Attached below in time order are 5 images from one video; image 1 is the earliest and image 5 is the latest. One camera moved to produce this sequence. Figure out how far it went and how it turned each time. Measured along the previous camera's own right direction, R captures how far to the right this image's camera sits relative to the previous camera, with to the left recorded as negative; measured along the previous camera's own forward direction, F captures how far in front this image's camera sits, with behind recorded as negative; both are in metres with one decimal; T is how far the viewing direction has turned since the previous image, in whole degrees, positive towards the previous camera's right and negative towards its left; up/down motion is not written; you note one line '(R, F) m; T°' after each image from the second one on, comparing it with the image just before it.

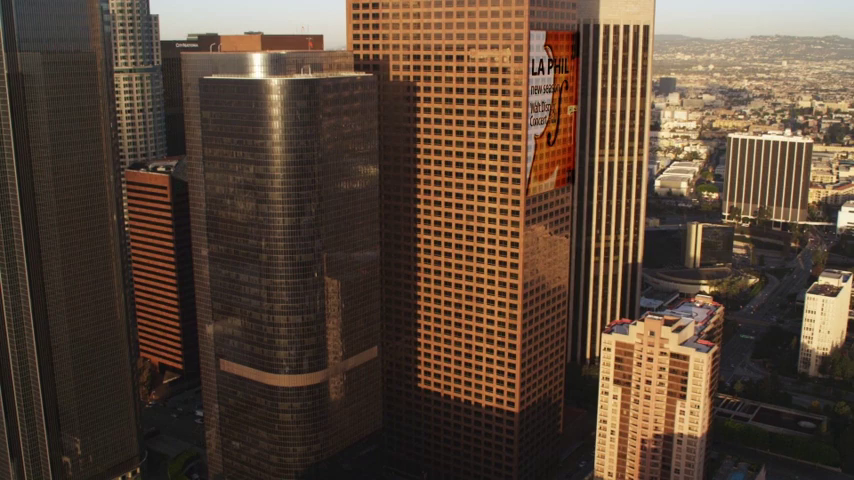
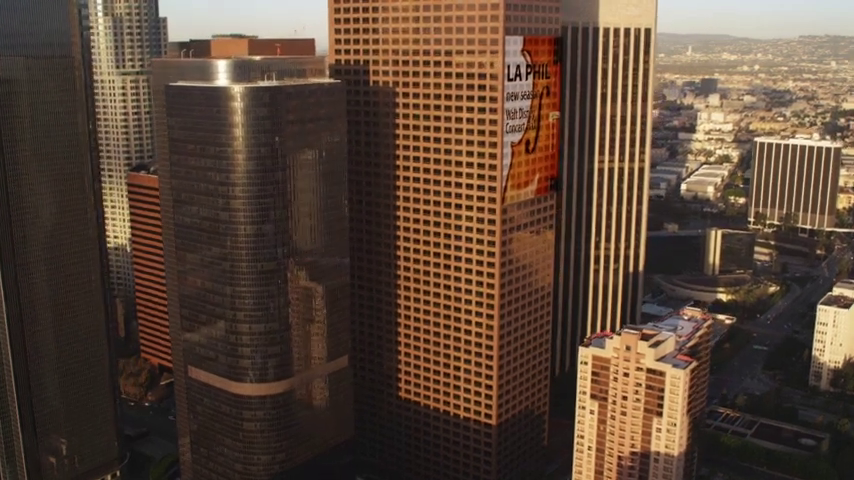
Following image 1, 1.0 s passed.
(+7.4, +2.0) m; -3°
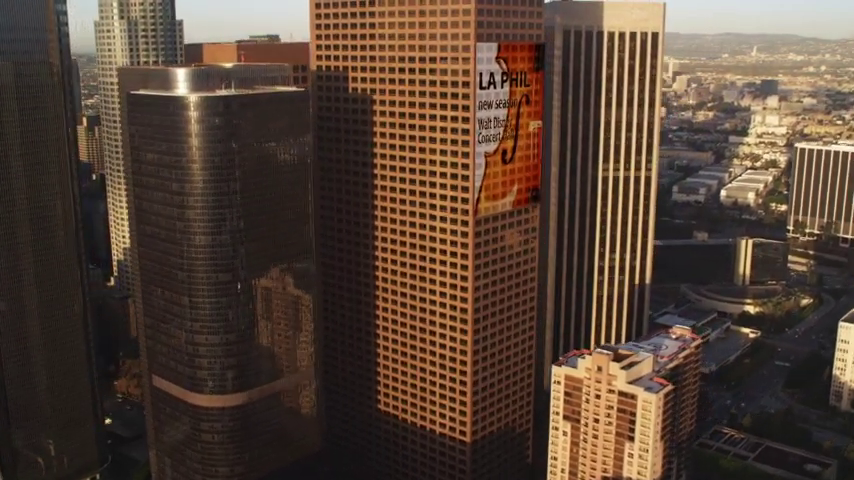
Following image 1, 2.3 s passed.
(+9.3, +3.0) m; -4°
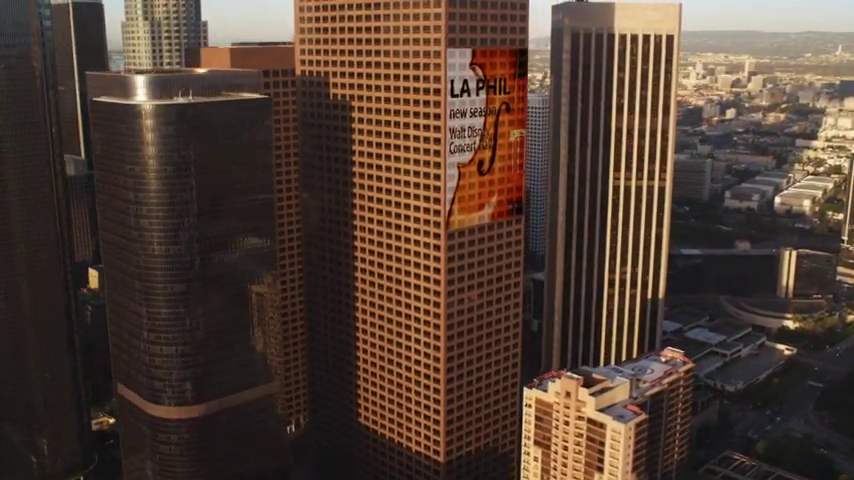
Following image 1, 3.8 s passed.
(+10.2, +4.0) m; -5°
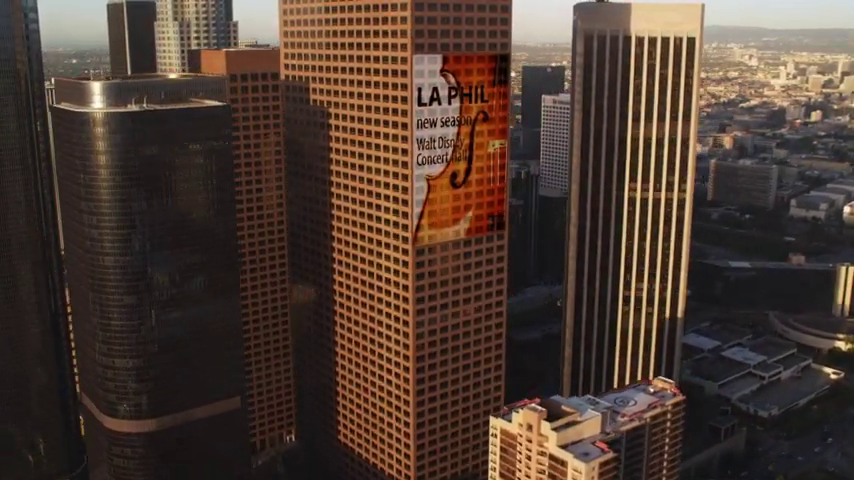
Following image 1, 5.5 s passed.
(+10.9, +5.4) m; -5°
